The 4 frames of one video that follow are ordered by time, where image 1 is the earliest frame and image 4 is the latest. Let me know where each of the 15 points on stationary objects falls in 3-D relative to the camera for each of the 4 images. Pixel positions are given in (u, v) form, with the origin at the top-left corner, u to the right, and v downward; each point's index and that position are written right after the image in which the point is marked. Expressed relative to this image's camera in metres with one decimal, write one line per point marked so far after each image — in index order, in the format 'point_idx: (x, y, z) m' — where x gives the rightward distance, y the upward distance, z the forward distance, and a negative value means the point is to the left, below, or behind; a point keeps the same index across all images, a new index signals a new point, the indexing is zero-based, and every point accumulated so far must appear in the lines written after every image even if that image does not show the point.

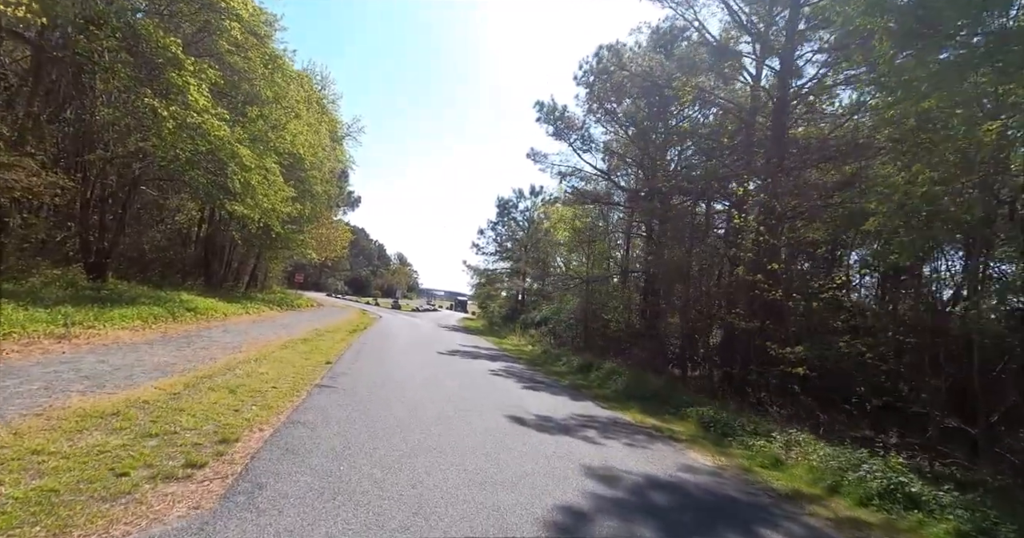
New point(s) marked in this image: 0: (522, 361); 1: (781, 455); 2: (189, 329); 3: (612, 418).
0: (+0.4, -3.2, +17.5) m
1: (+3.6, -2.5, +6.8) m
2: (-7.7, -1.4, +12.1) m
3: (+1.7, -2.6, +8.6) m
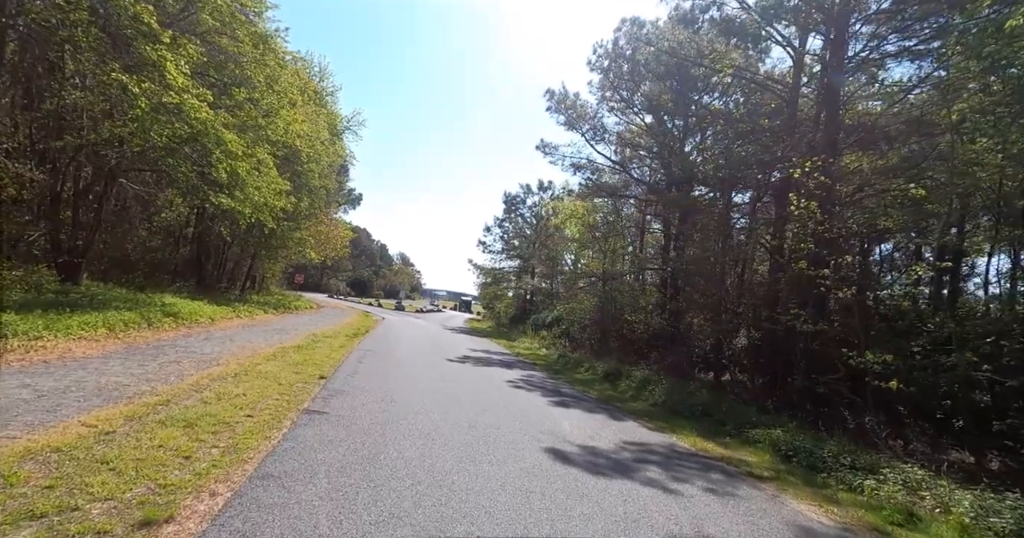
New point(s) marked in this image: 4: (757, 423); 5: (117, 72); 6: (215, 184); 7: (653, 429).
0: (+0.9, -3.1, +15.9) m
1: (+4.1, -2.4, +5.2) m
2: (-7.2, -1.4, +10.5) m
3: (+2.2, -2.5, +7.0) m
4: (+4.2, -2.6, +8.6) m
5: (-9.1, +4.5, +11.6) m
6: (-9.6, +2.7, +16.3) m
7: (+2.3, -2.6, +8.2) m
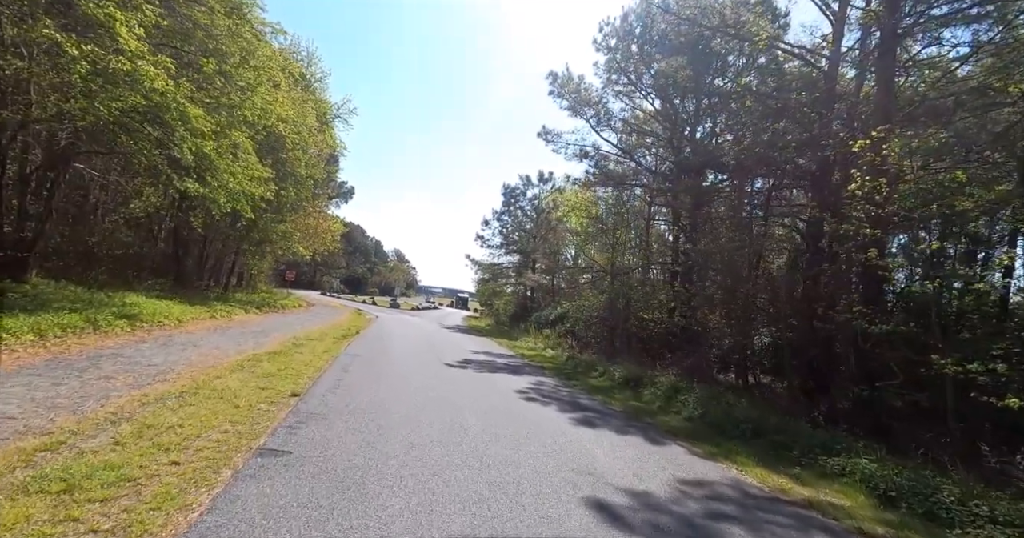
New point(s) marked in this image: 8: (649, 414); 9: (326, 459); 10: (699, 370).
0: (+1.1, -2.9, +14.3) m
1: (+4.4, -2.3, +3.6) m
2: (-7.0, -1.3, +8.8) m
3: (+2.4, -2.3, +5.4) m
4: (+4.4, -2.5, +7.1) m
5: (-8.9, +4.6, +9.9) m
6: (-9.4, +2.9, +14.5) m
7: (+2.5, -2.5, +6.6) m
8: (+2.6, -2.7, +9.5) m
9: (-1.7, -1.7, +4.6) m
10: (+6.6, -3.5, +17.8) m
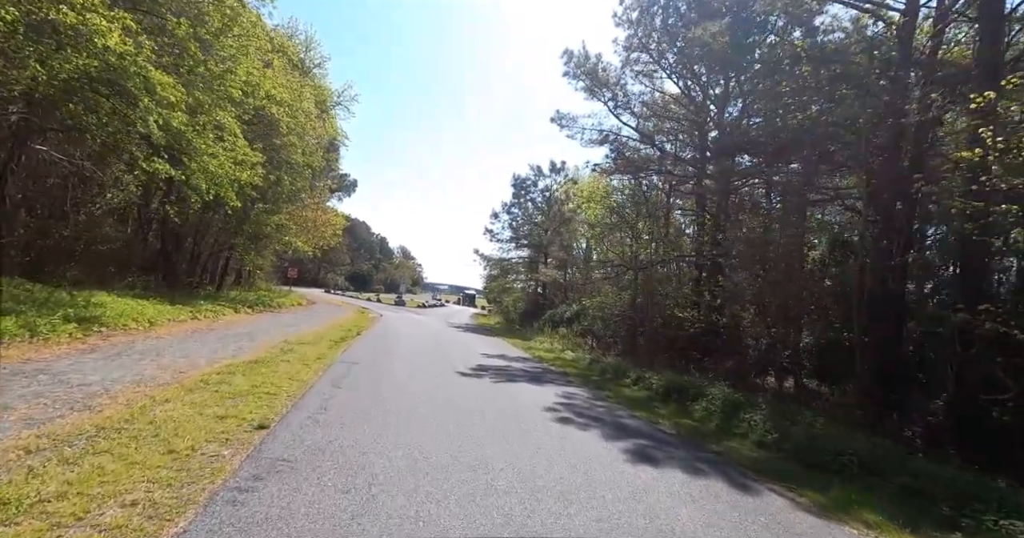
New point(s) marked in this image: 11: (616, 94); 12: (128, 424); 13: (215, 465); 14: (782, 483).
0: (+1.6, -2.7, +12.5) m
1: (+4.7, -2.2, +1.7) m
2: (-6.6, -1.2, +7.1) m
3: (+2.8, -2.2, +3.6) m
4: (+4.8, -2.3, +5.2) m
5: (-8.5, +4.7, +8.1) m
6: (-9.0, +3.0, +12.8) m
7: (+2.9, -2.3, +4.7) m
8: (+3.0, -2.6, +7.7) m
9: (-1.3, -1.6, +2.9) m
10: (+7.2, -3.3, +16.0) m
11: (+4.3, +7.1, +20.1) m
12: (-3.7, -1.5, +5.0) m
13: (-2.5, -1.6, +4.2) m
14: (+3.0, -2.4, +5.7) m
